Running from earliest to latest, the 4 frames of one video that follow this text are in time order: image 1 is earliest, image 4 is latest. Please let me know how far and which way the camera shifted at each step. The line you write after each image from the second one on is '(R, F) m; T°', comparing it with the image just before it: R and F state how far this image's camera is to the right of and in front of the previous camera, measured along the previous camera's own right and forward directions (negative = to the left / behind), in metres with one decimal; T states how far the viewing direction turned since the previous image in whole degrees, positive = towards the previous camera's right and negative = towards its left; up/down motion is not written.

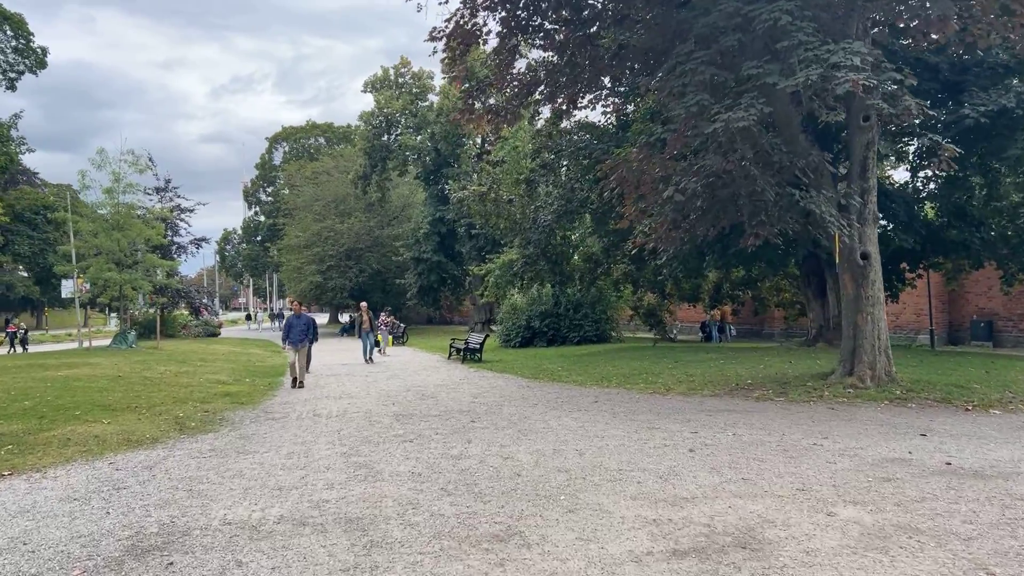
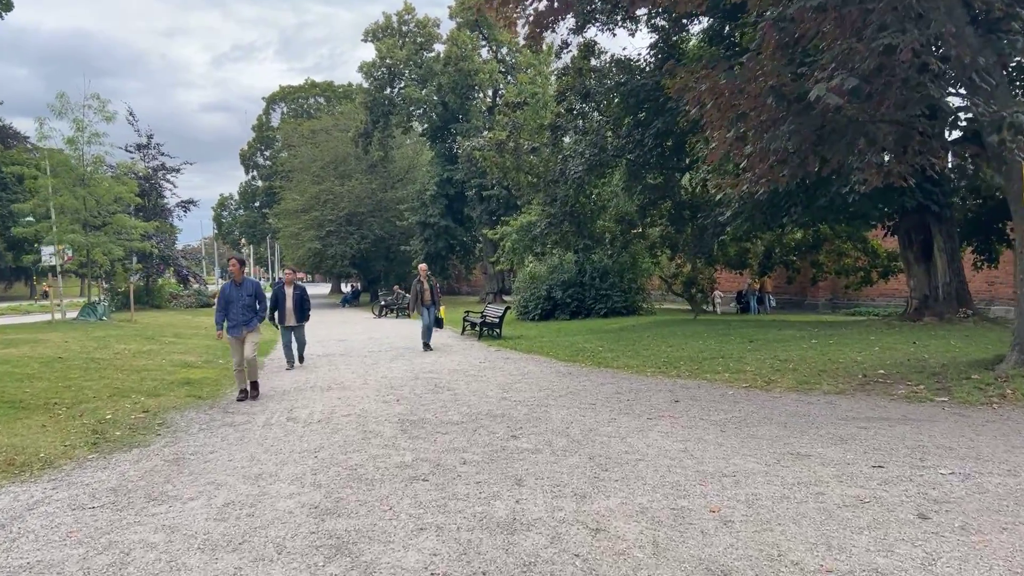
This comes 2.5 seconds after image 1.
(-0.5, +3.2) m; 0°
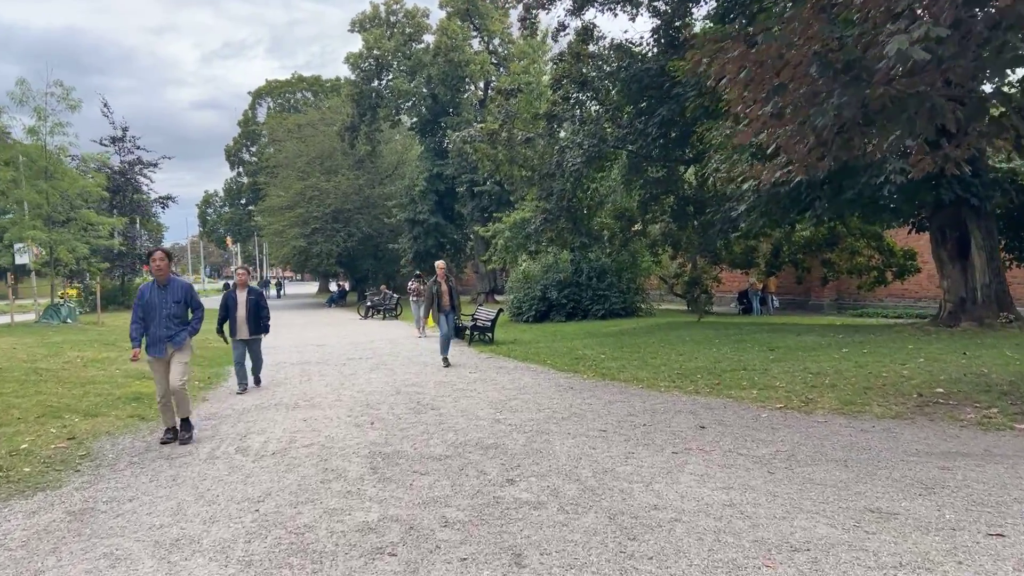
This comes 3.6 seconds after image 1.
(0.0, +1.4) m; +1°
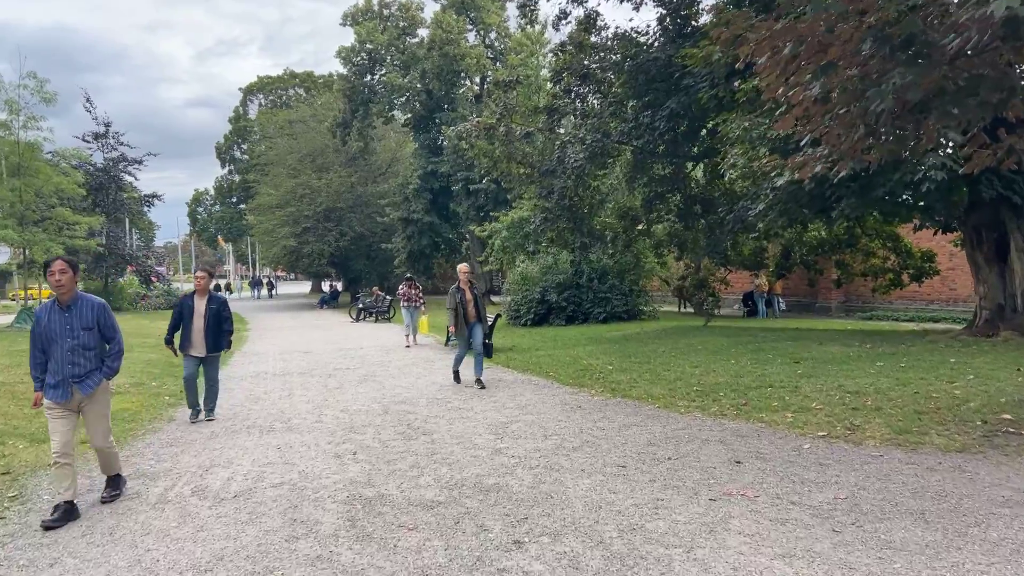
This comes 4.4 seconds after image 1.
(-0.1, +1.0) m; 0°
